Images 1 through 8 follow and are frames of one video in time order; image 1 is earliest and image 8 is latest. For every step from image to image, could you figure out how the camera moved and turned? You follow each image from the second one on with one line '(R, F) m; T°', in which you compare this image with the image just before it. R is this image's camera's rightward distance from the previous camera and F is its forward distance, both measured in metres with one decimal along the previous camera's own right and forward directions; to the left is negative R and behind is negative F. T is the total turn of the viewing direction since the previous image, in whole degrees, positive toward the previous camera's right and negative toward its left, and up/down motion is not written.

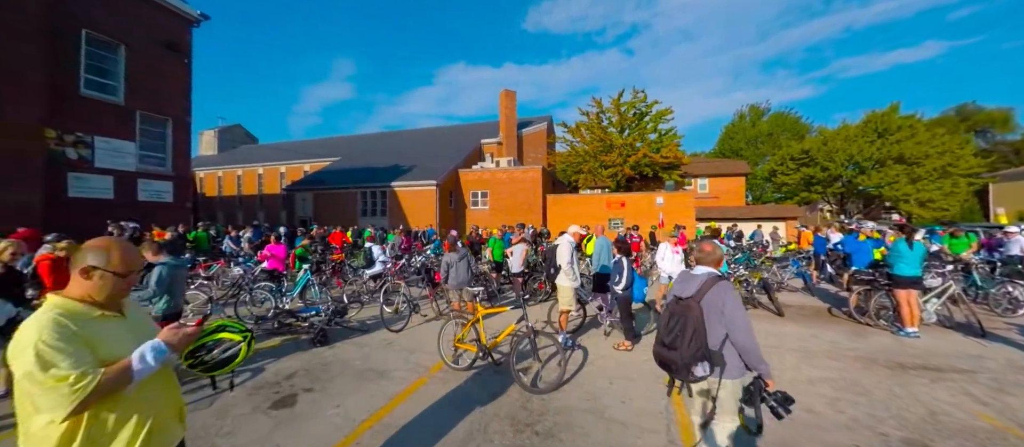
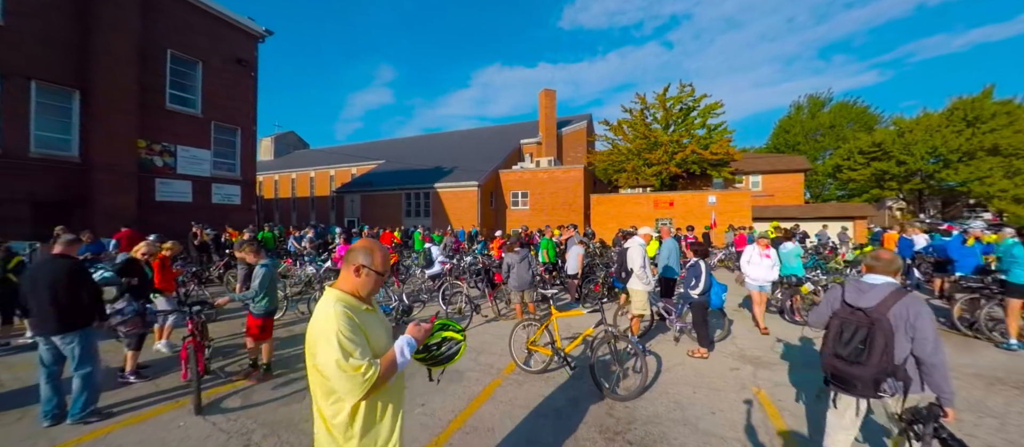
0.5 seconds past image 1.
(-0.5, 0.0) m; -5°
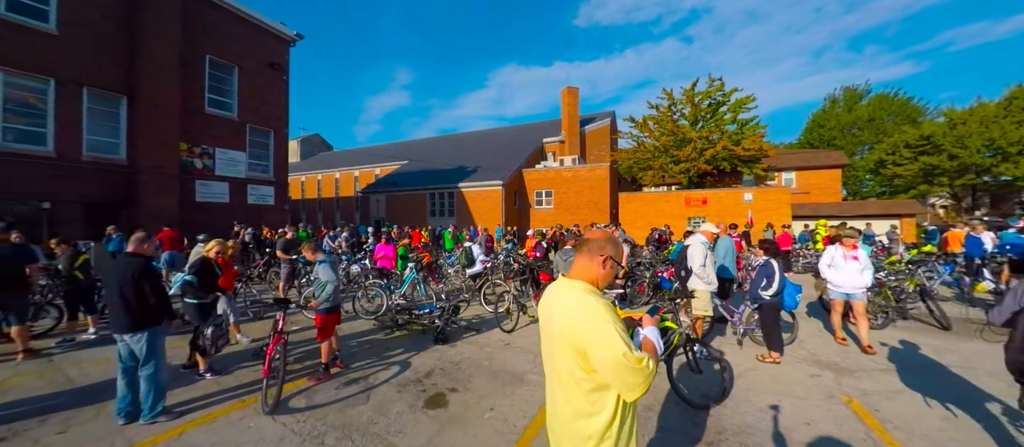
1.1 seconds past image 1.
(-0.6, +0.2) m; -3°
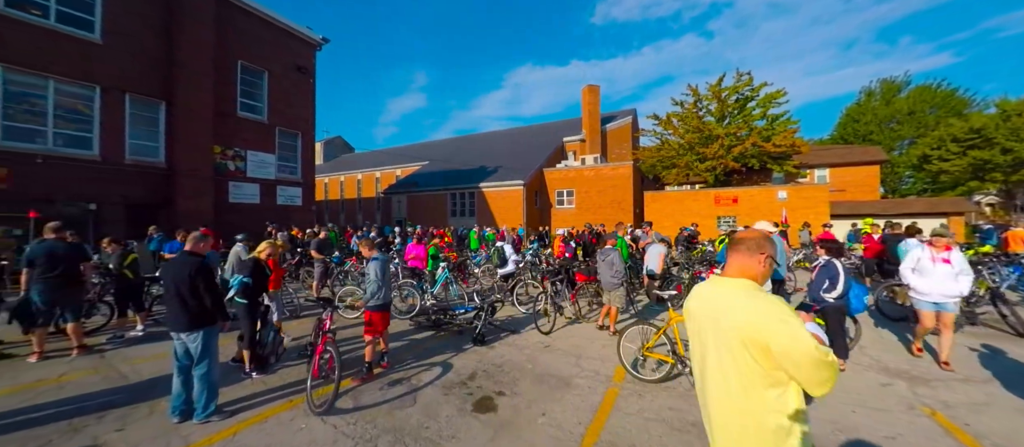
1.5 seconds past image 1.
(-0.4, +0.1) m; -3°
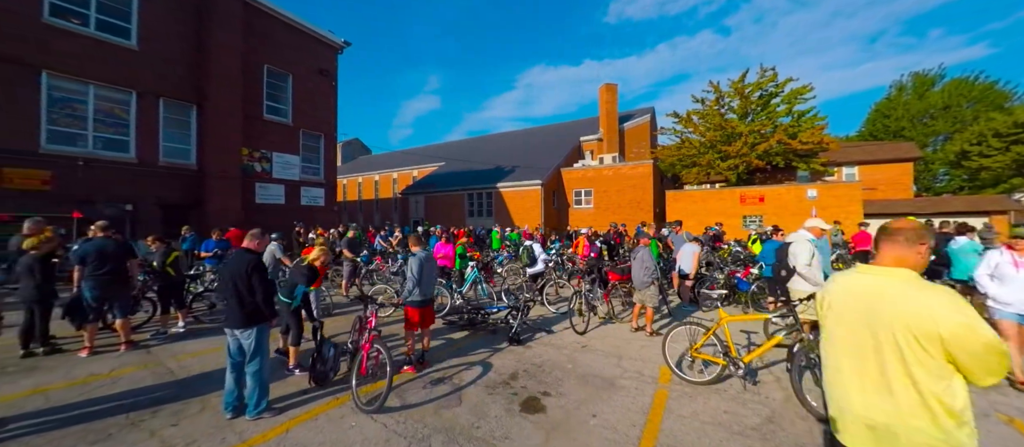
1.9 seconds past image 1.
(-0.4, +0.1) m; -2°
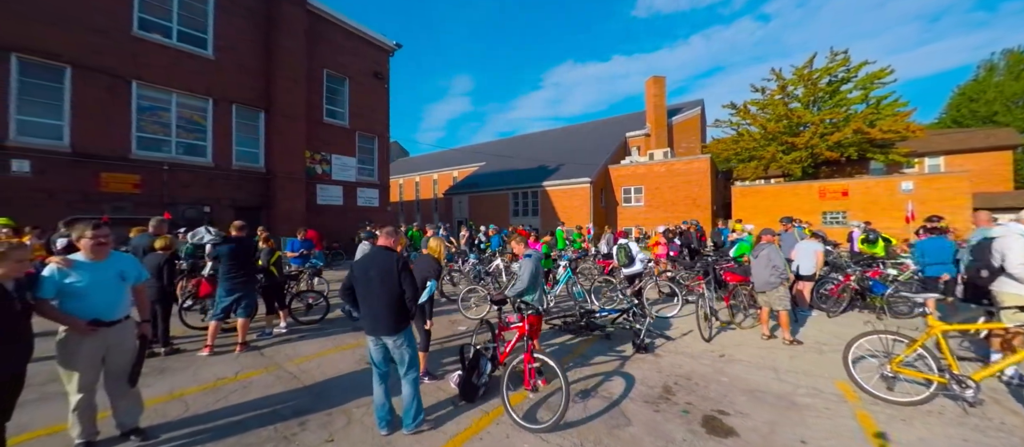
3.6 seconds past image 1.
(-1.4, +0.4) m; -4°
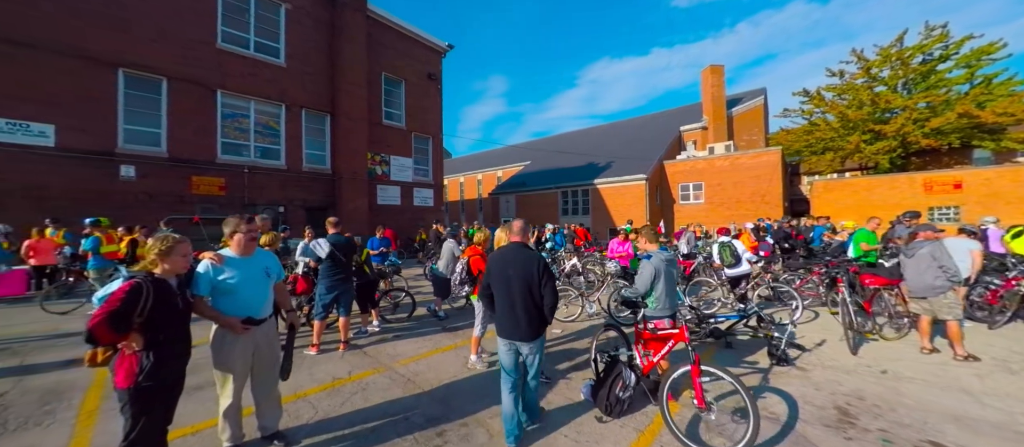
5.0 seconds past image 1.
(-1.1, +0.4) m; -6°
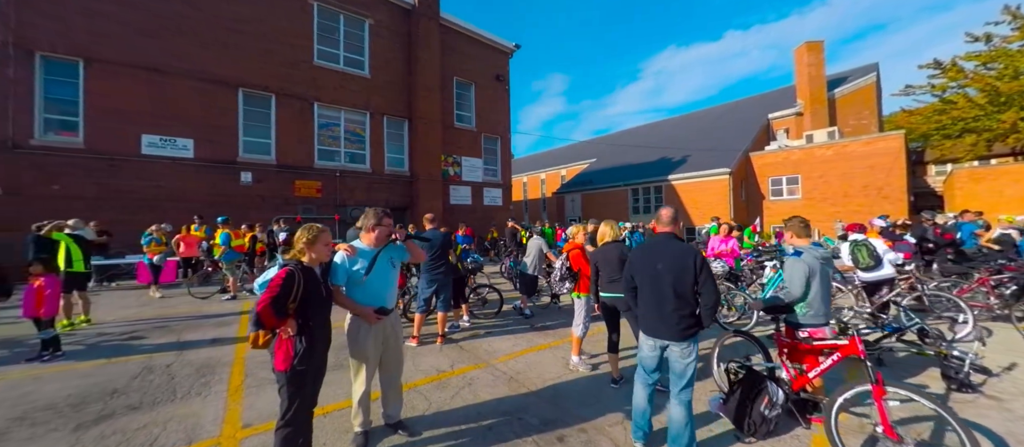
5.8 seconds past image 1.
(-0.5, +0.2) m; -10°
